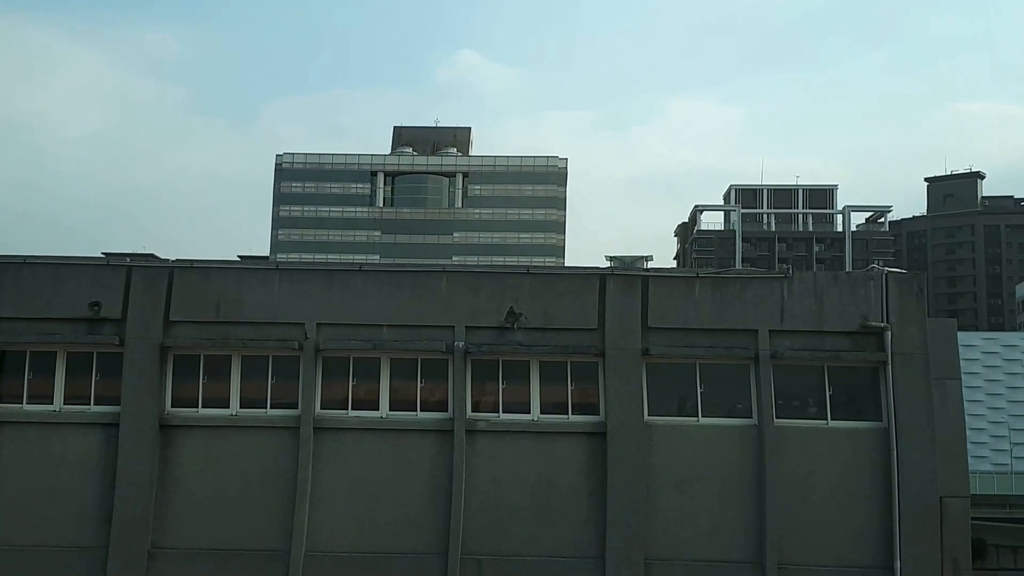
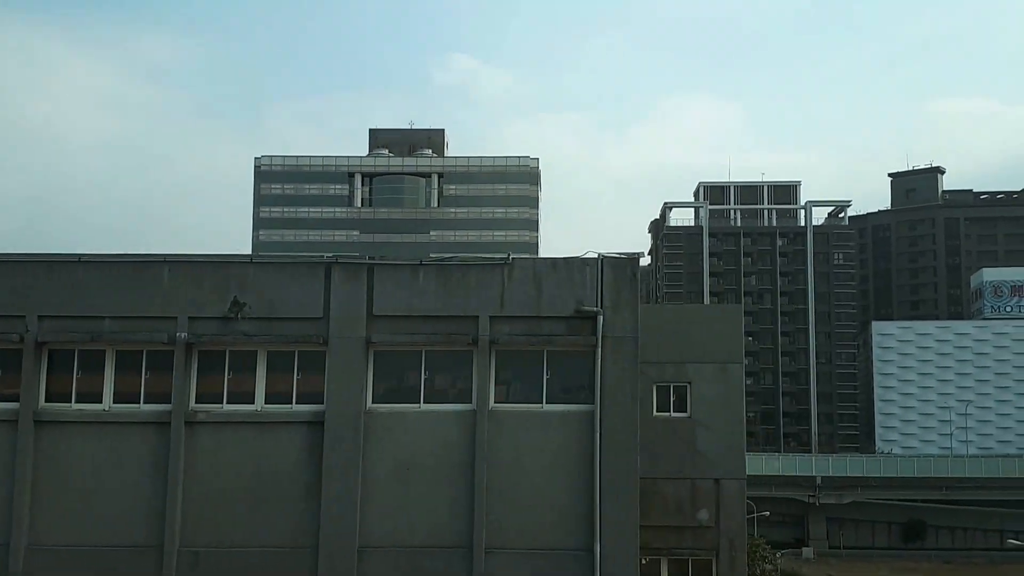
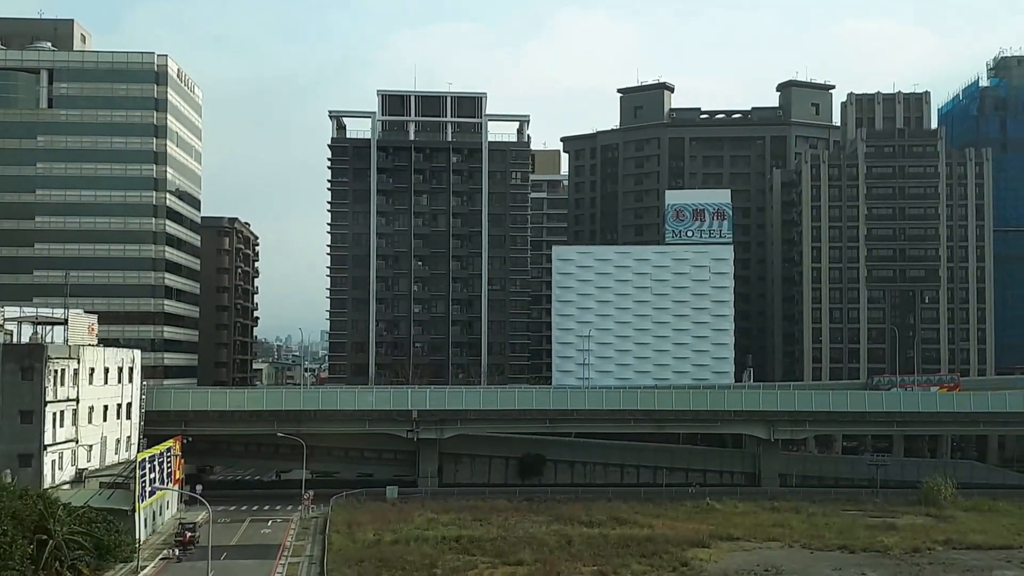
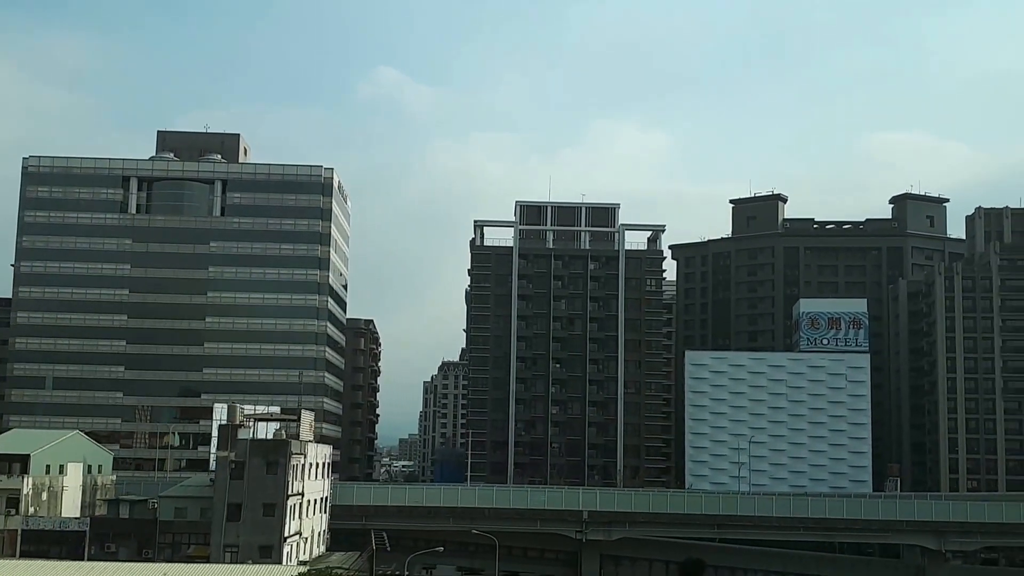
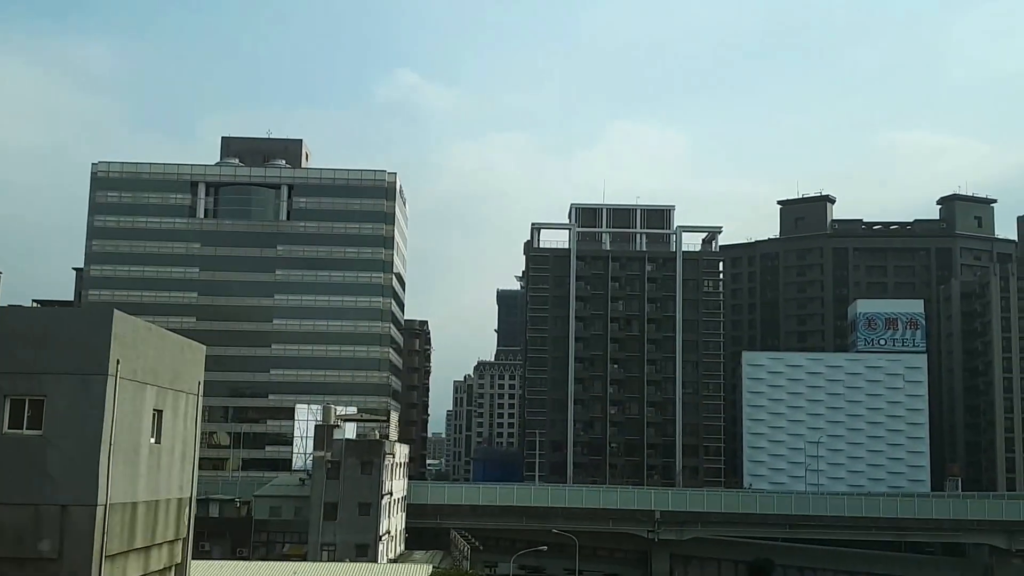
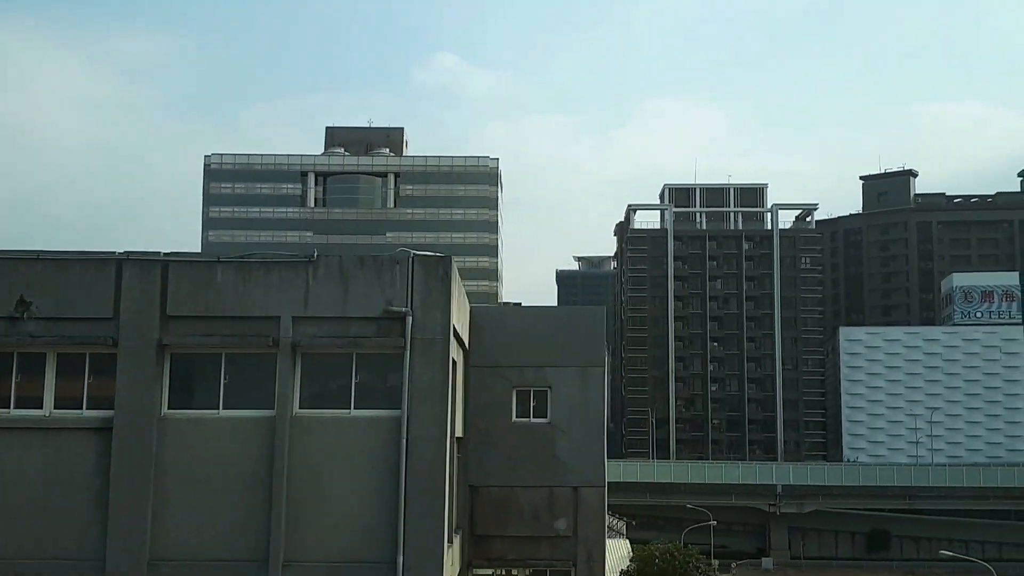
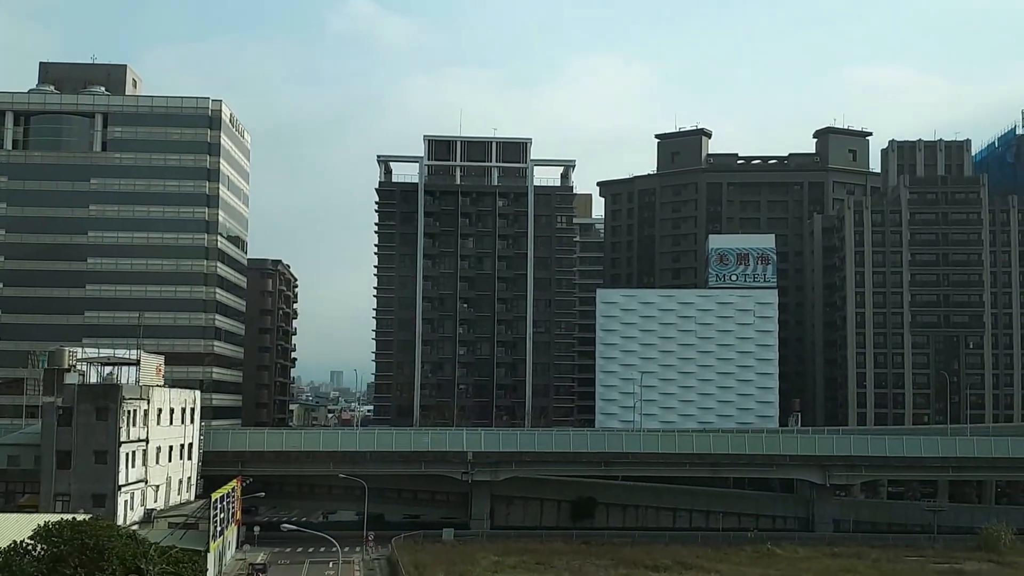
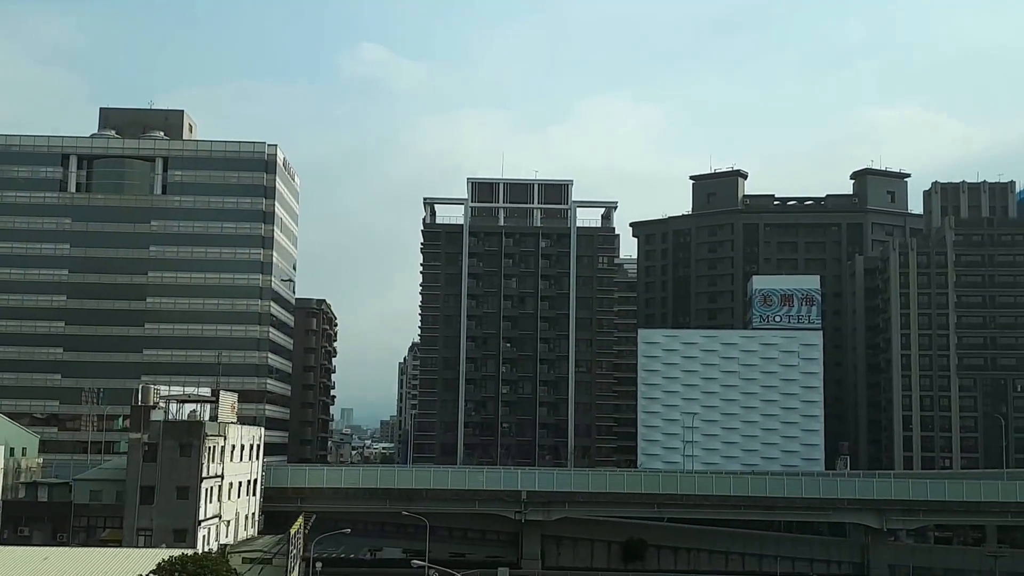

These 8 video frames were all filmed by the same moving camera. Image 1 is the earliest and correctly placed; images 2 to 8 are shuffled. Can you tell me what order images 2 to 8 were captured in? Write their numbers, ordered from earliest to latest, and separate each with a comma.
2, 6, 5, 4, 8, 7, 3
